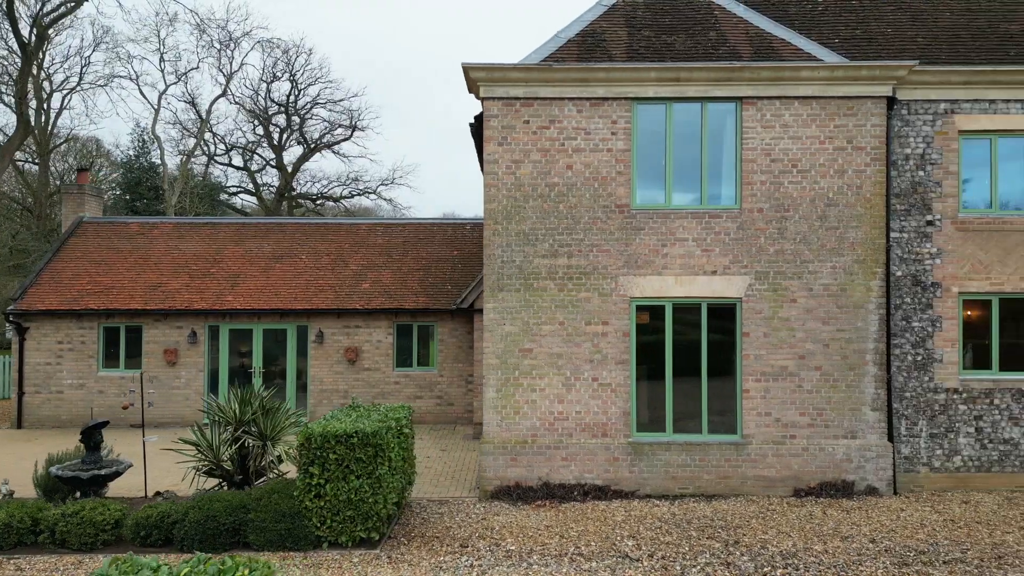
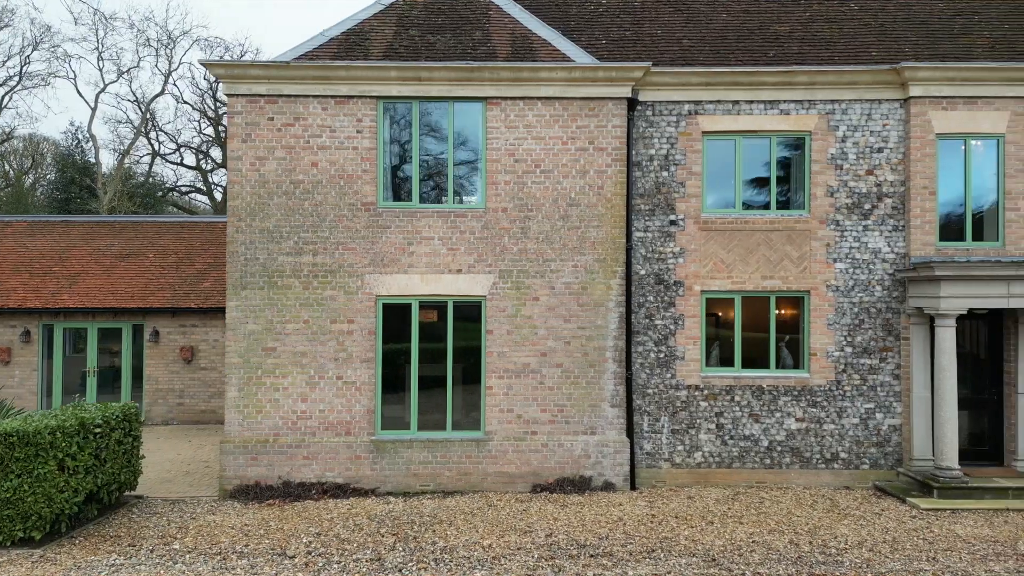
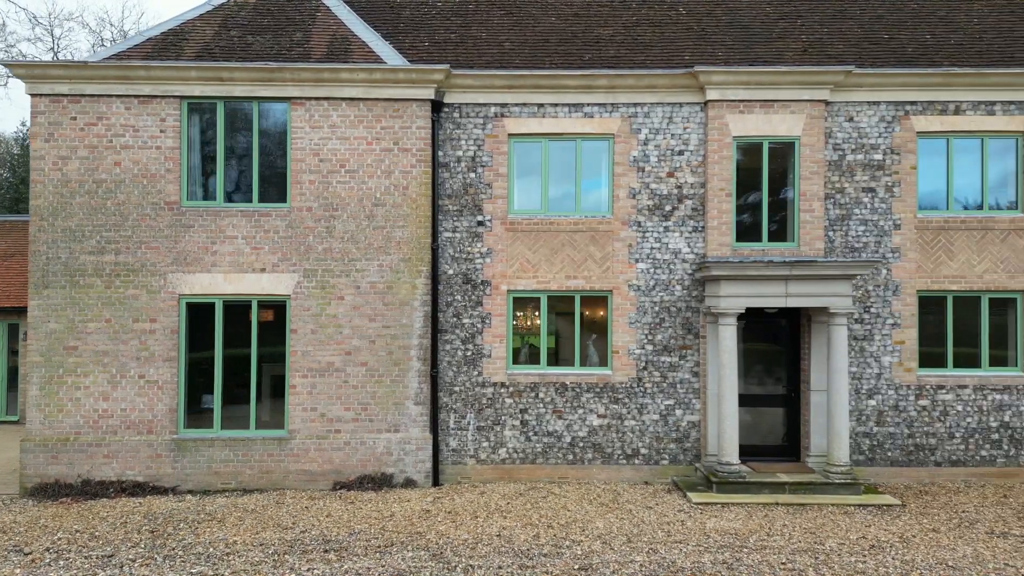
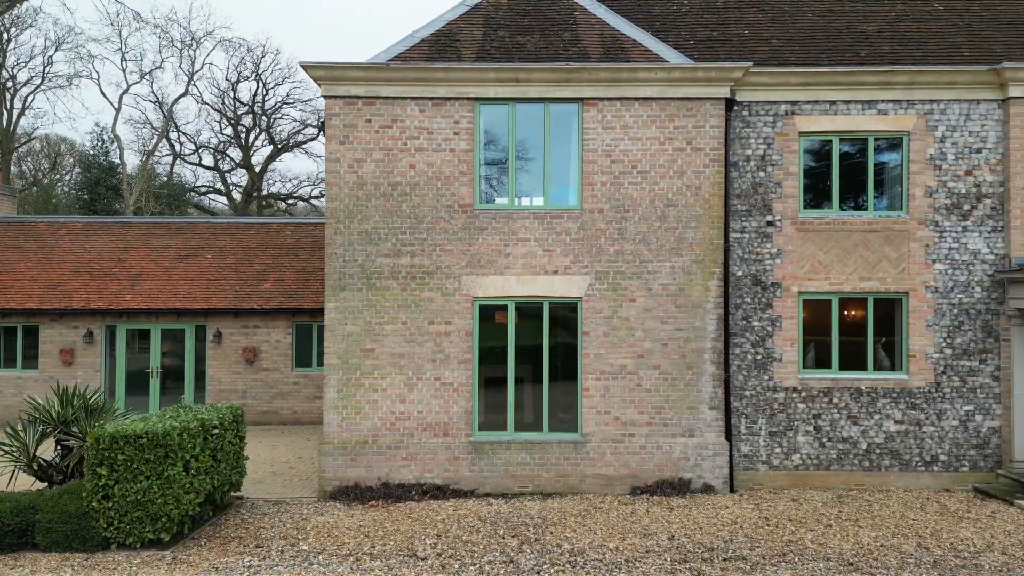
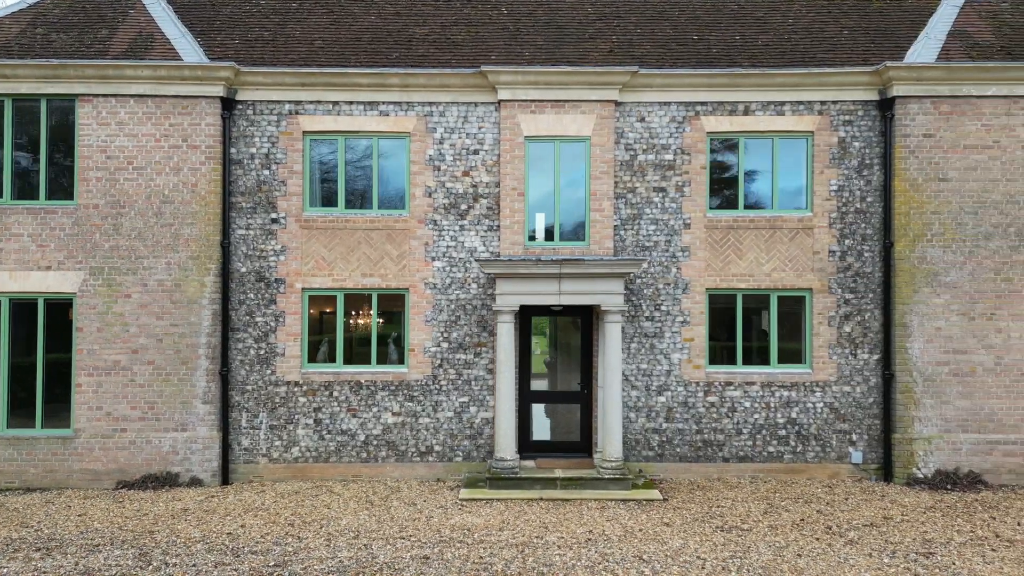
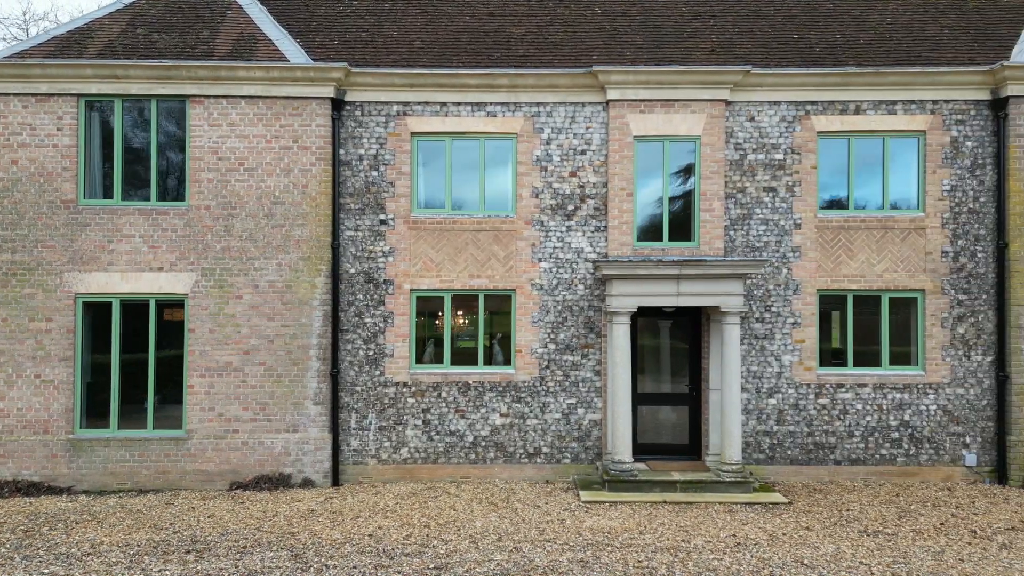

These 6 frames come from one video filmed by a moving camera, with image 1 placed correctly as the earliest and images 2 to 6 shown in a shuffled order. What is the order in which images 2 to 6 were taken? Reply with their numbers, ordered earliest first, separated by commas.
4, 2, 3, 6, 5
